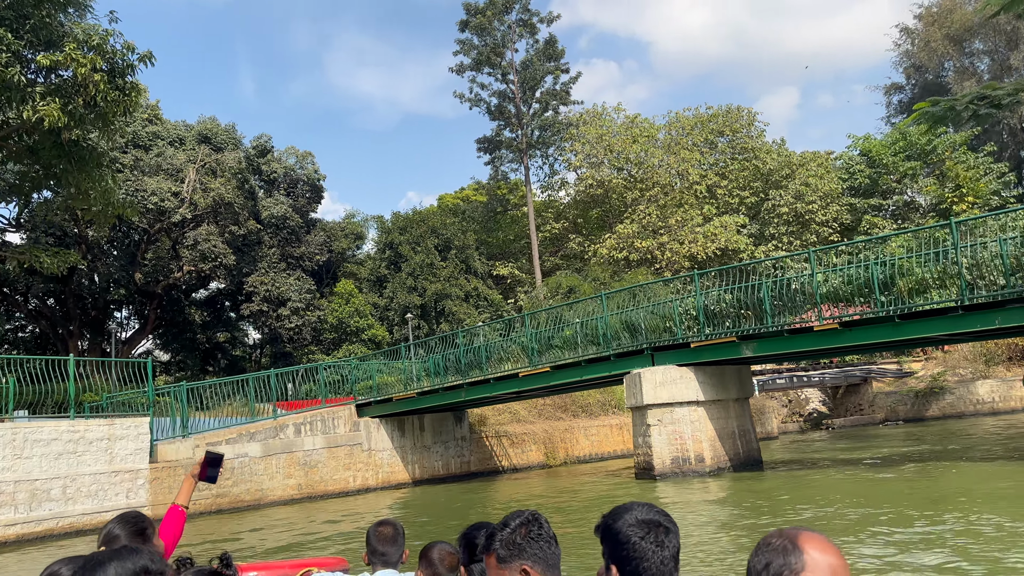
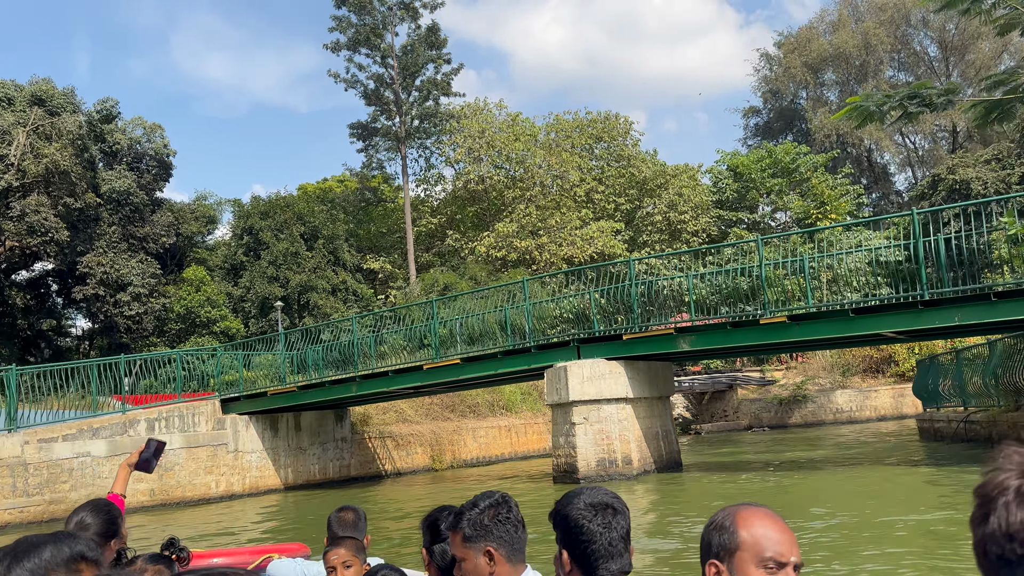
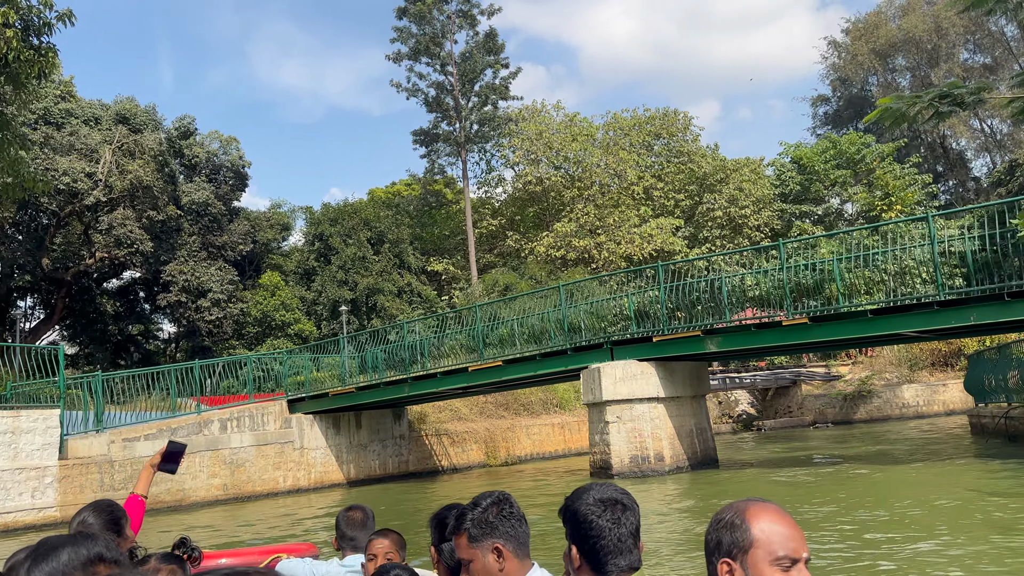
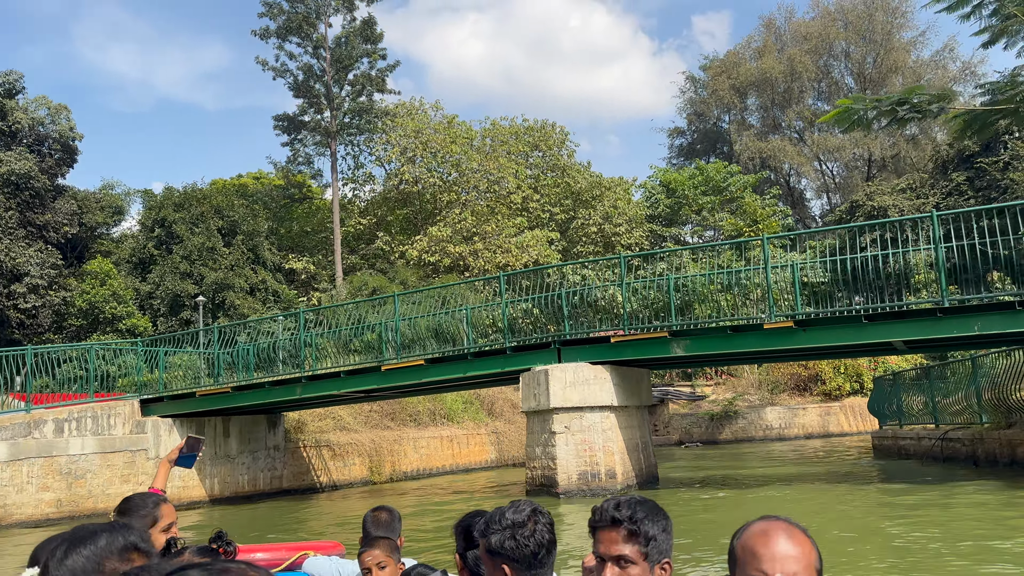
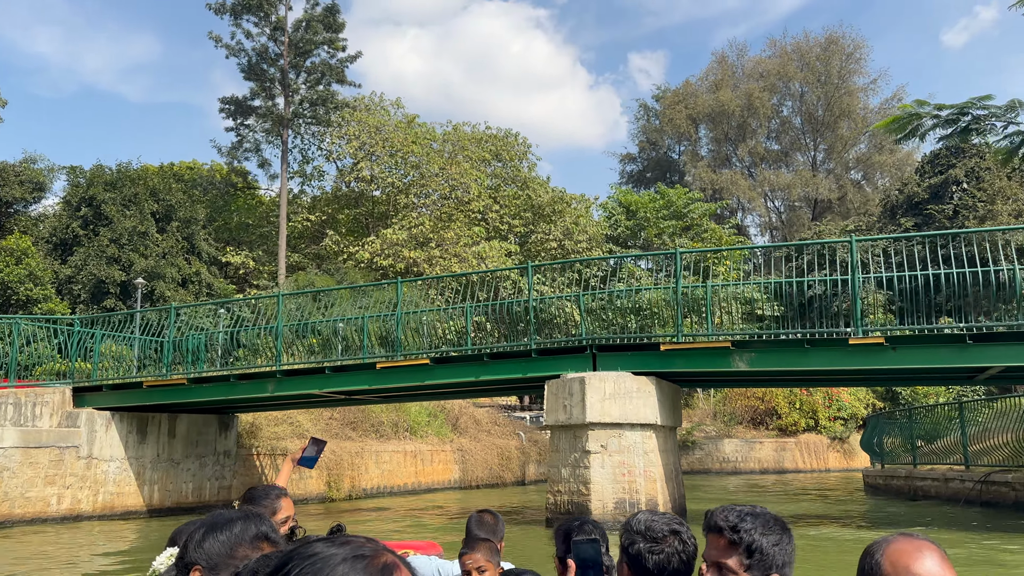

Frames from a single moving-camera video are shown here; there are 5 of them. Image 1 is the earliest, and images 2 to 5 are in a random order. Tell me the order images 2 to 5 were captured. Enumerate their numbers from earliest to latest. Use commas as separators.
3, 2, 4, 5
